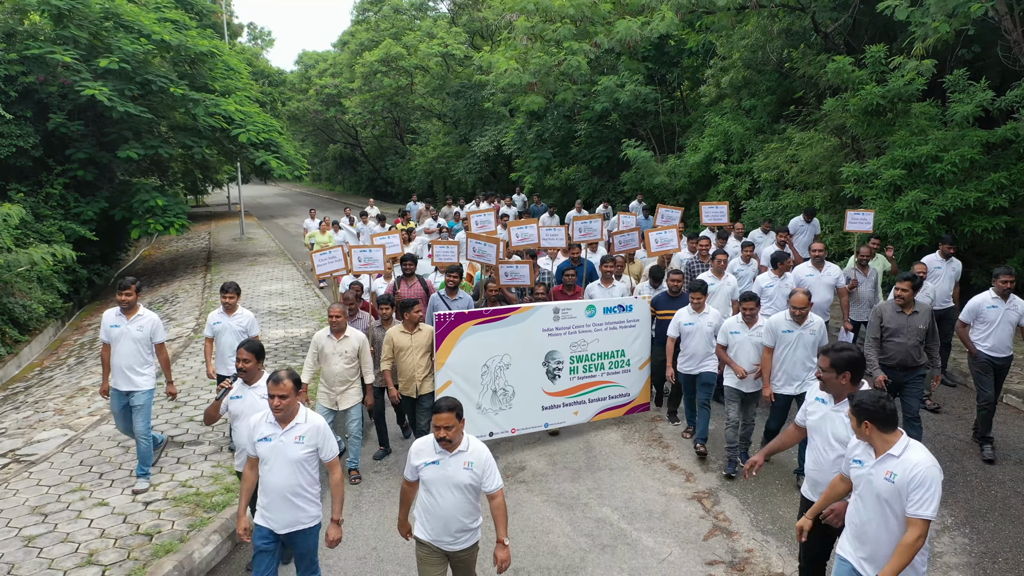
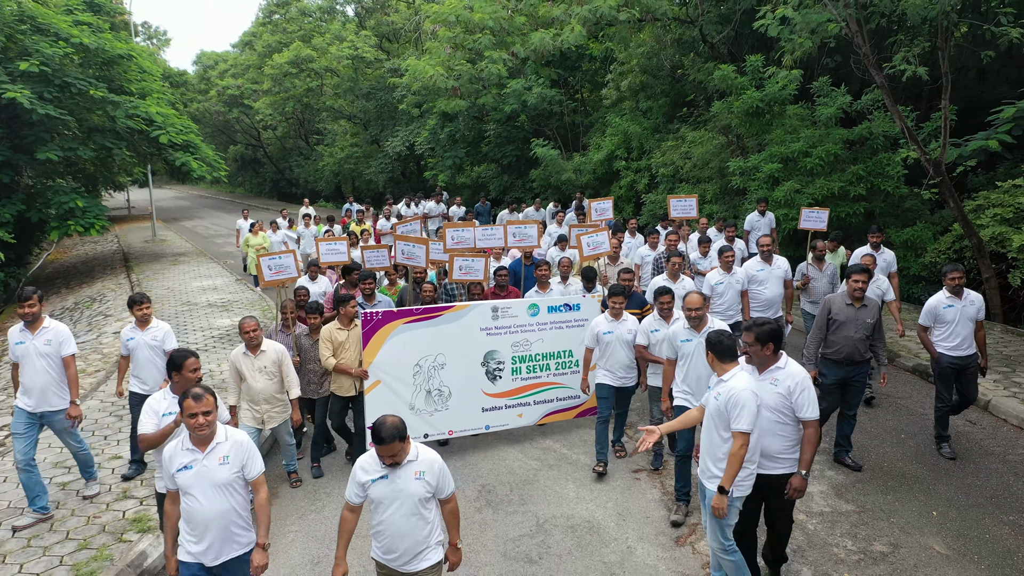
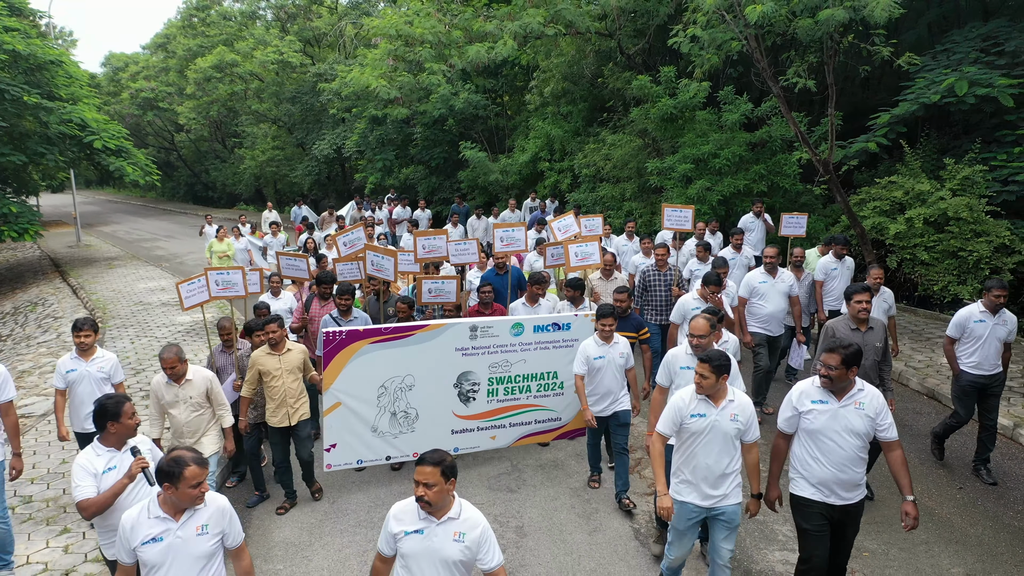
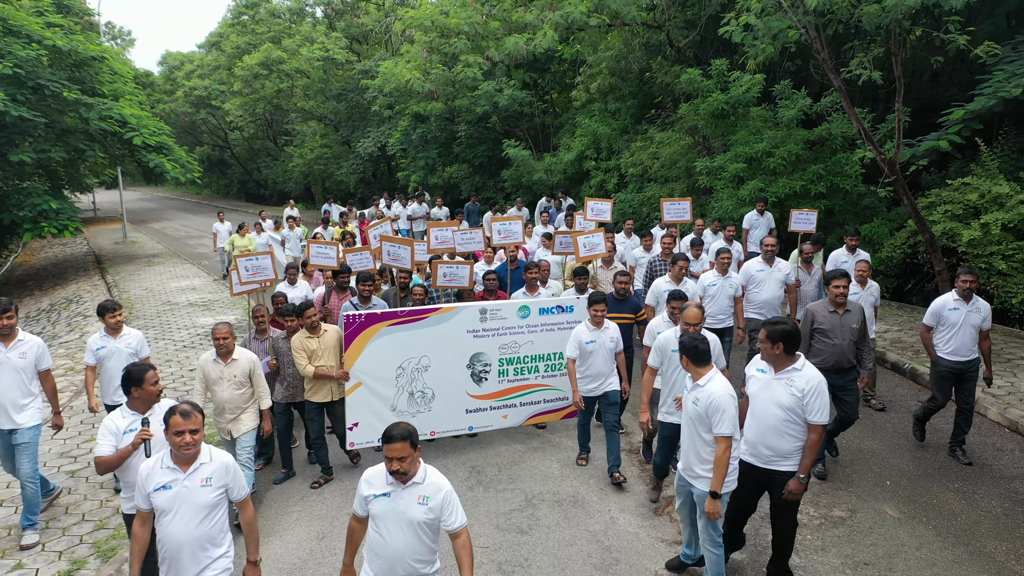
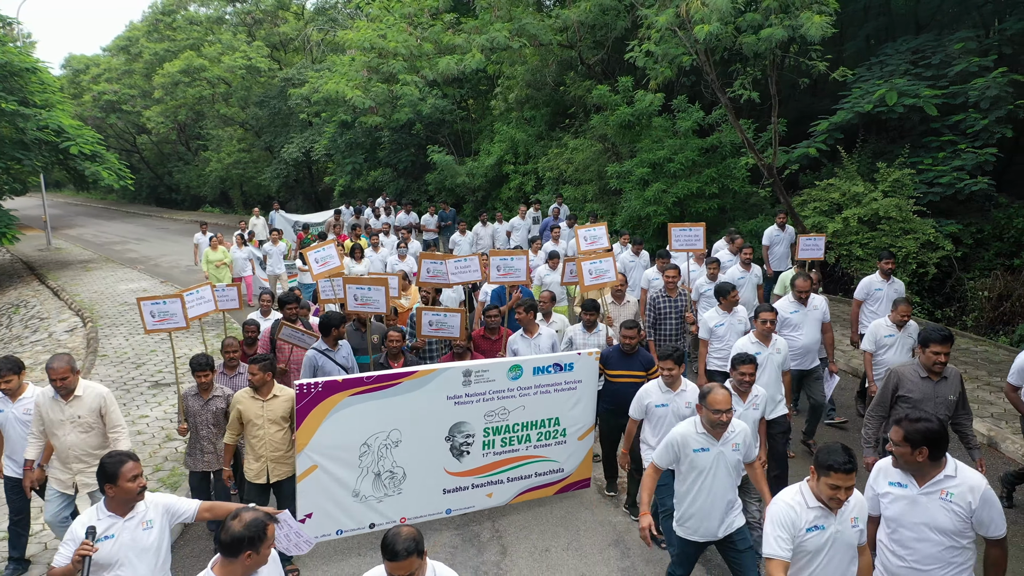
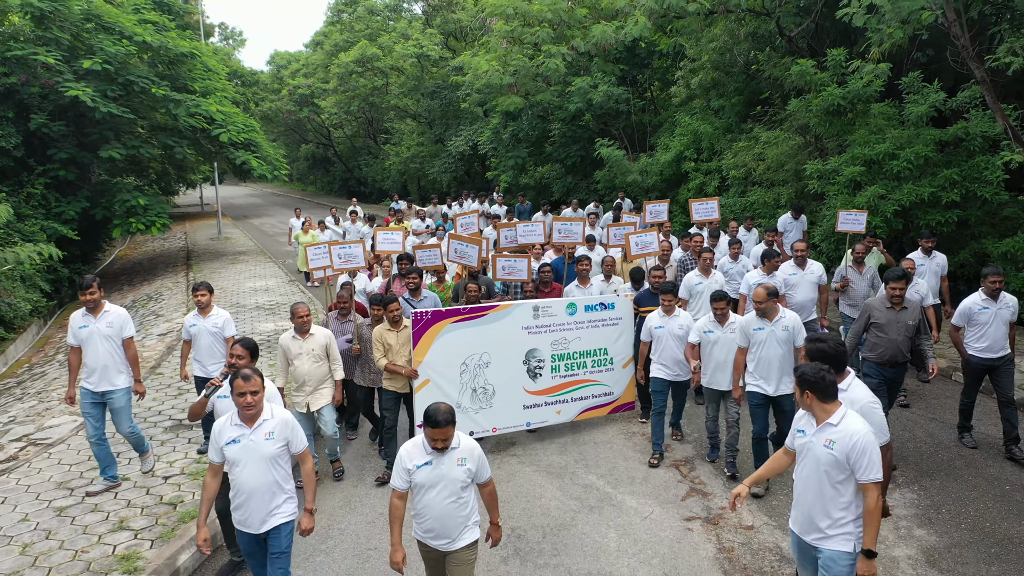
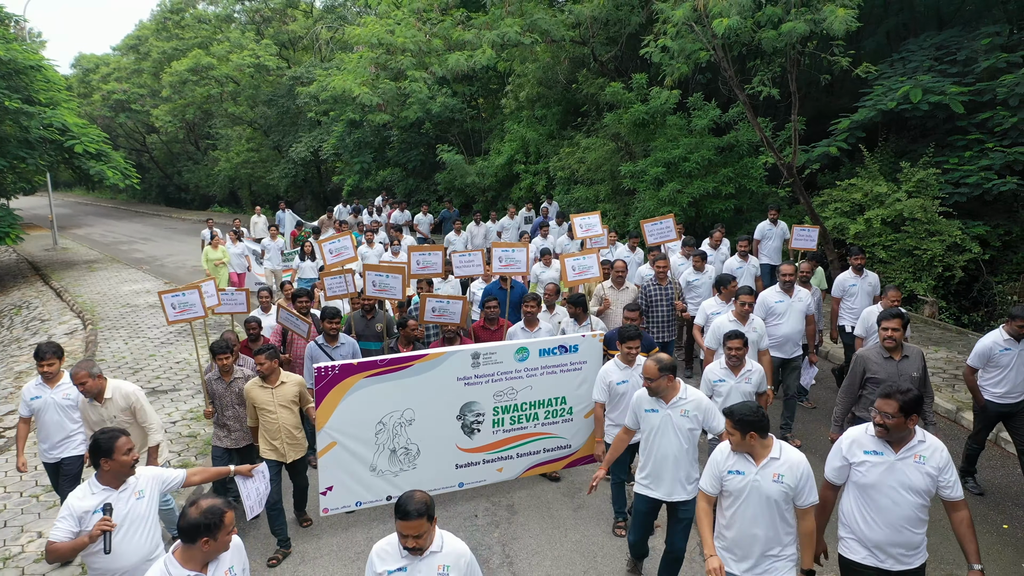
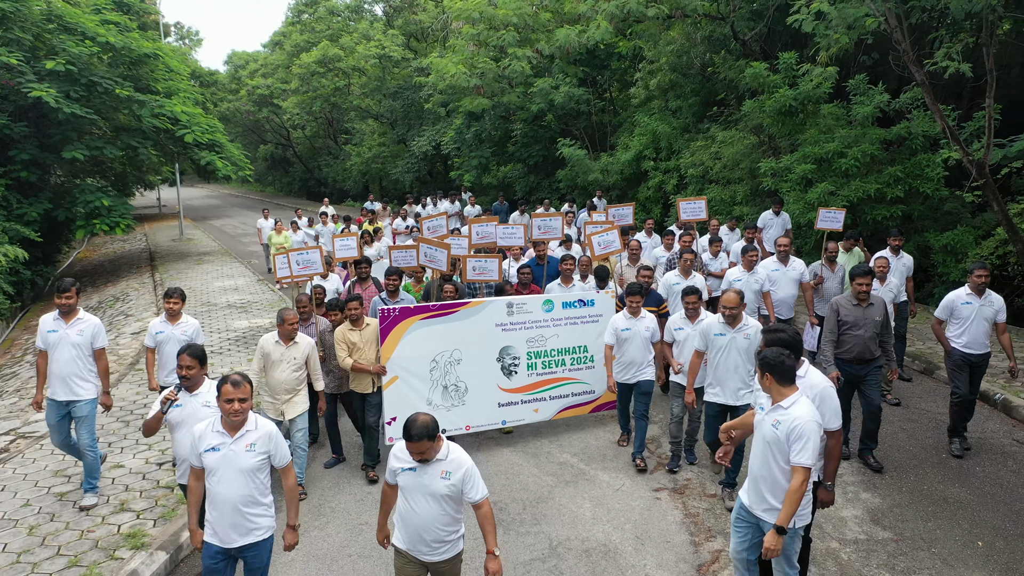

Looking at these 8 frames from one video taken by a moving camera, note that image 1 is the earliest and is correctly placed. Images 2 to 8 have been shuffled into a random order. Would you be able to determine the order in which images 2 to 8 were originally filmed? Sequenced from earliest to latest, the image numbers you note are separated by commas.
6, 8, 2, 4, 3, 7, 5
